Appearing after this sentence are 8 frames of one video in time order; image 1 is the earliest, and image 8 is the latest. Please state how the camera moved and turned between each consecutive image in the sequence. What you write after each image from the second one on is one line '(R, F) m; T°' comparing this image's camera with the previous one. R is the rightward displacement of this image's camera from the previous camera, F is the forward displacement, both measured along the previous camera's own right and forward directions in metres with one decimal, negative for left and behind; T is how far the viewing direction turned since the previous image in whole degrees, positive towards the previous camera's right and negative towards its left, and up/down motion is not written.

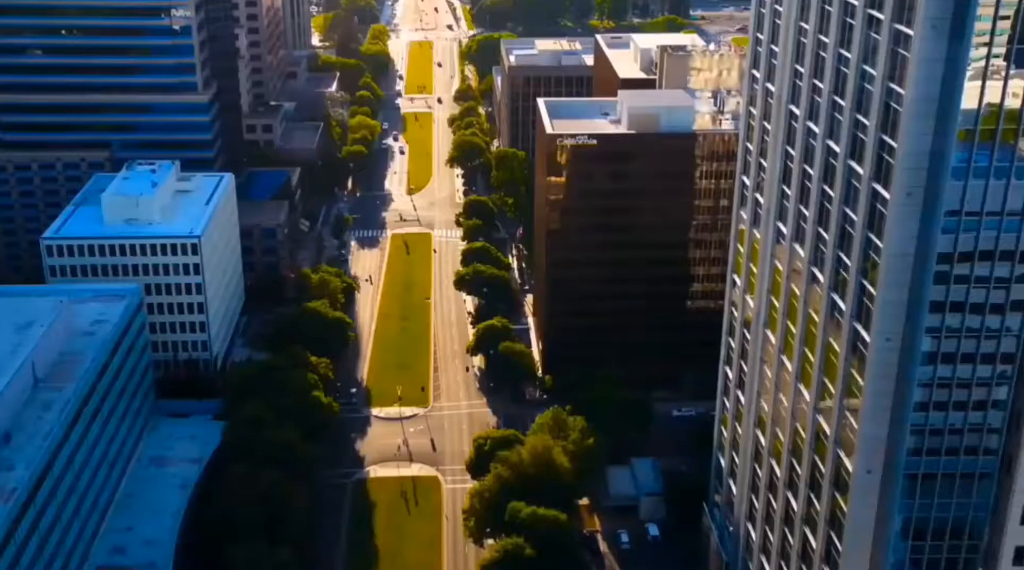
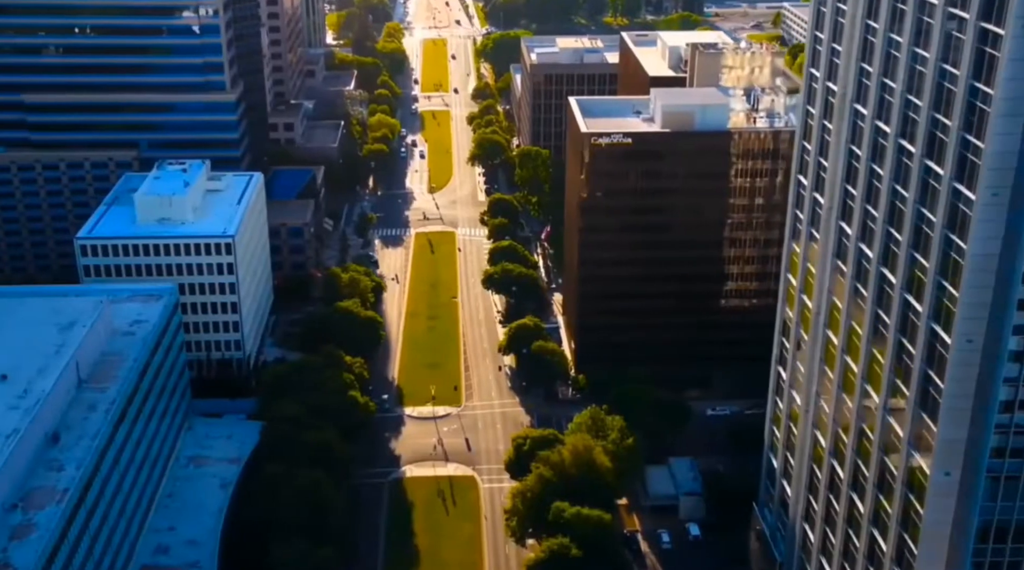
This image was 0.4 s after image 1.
(-4.3, +0.4) m; 0°
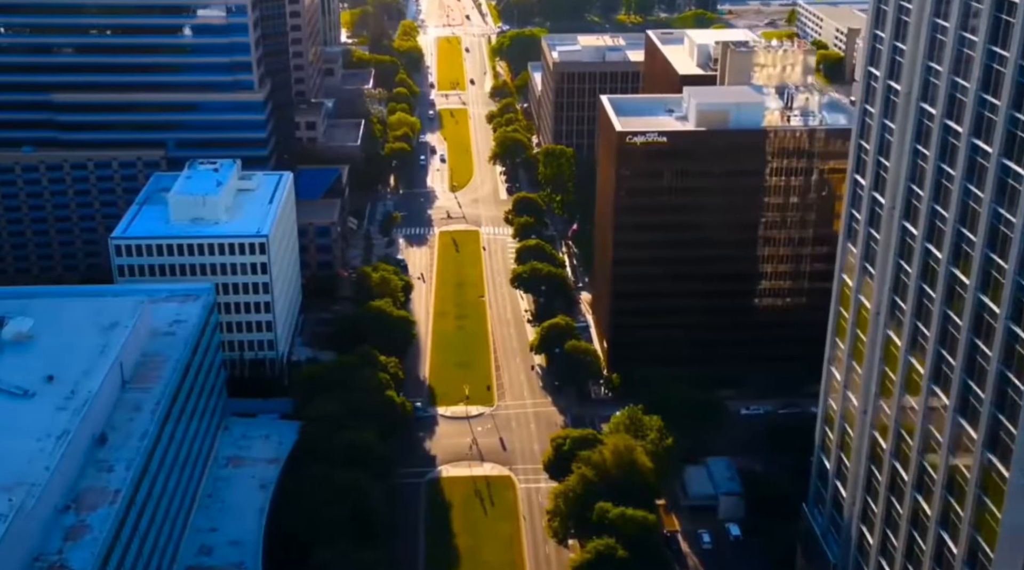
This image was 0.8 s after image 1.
(-4.3, +0.5) m; 0°
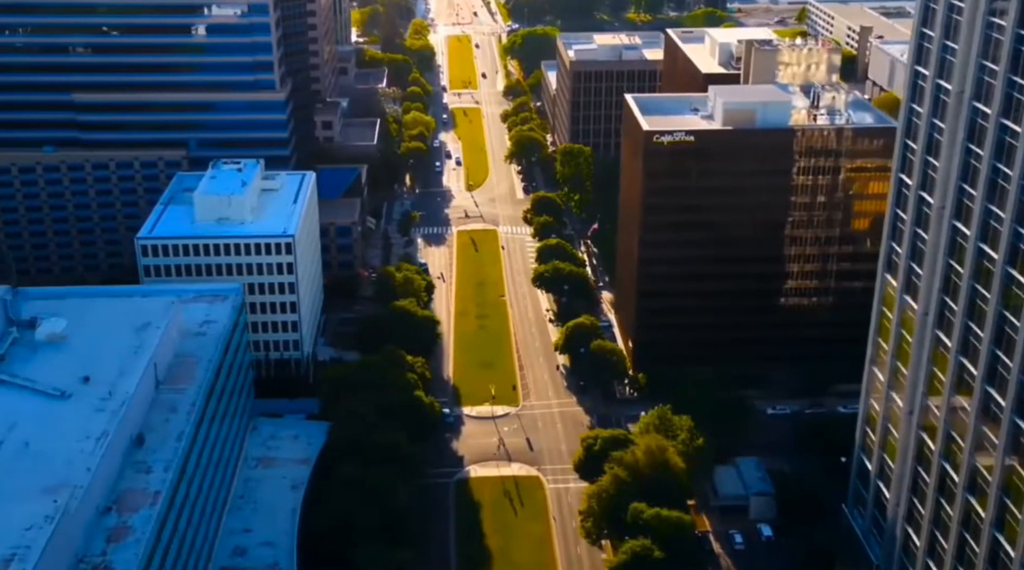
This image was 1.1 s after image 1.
(-3.5, +0.4) m; 0°
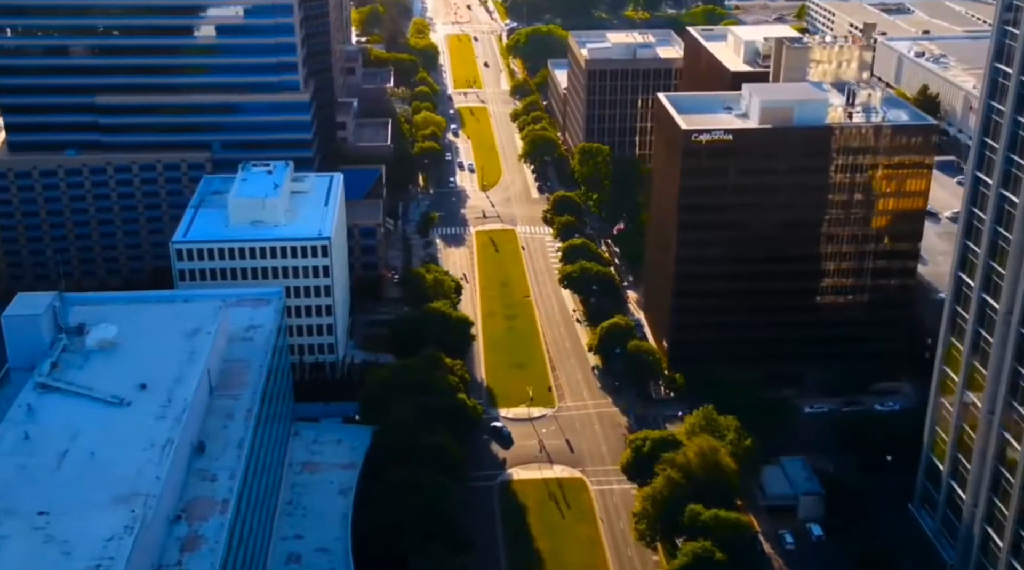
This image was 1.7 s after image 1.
(-7.7, +1.1) m; +1°
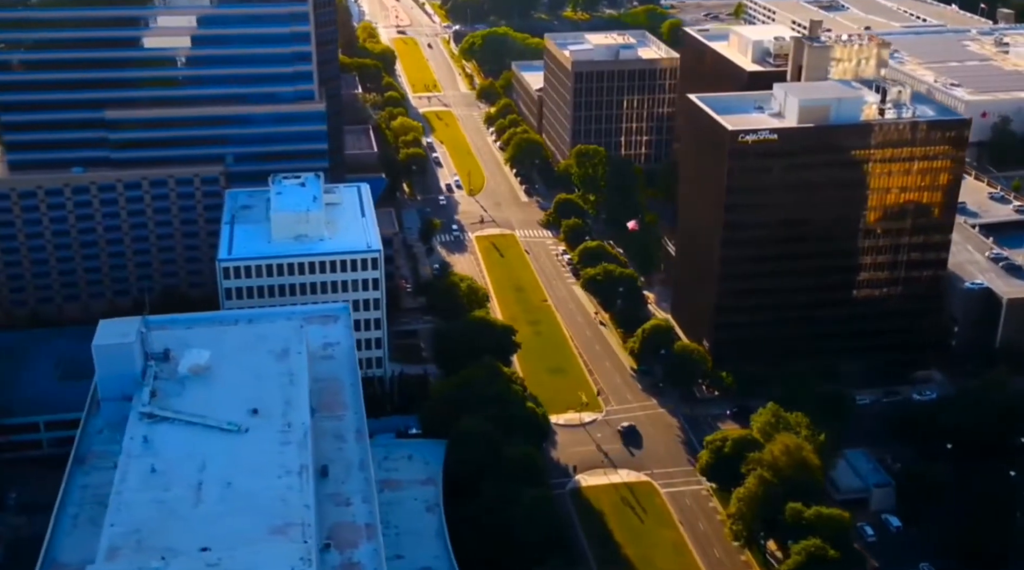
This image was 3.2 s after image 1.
(-20.4, +2.0) m; +5°
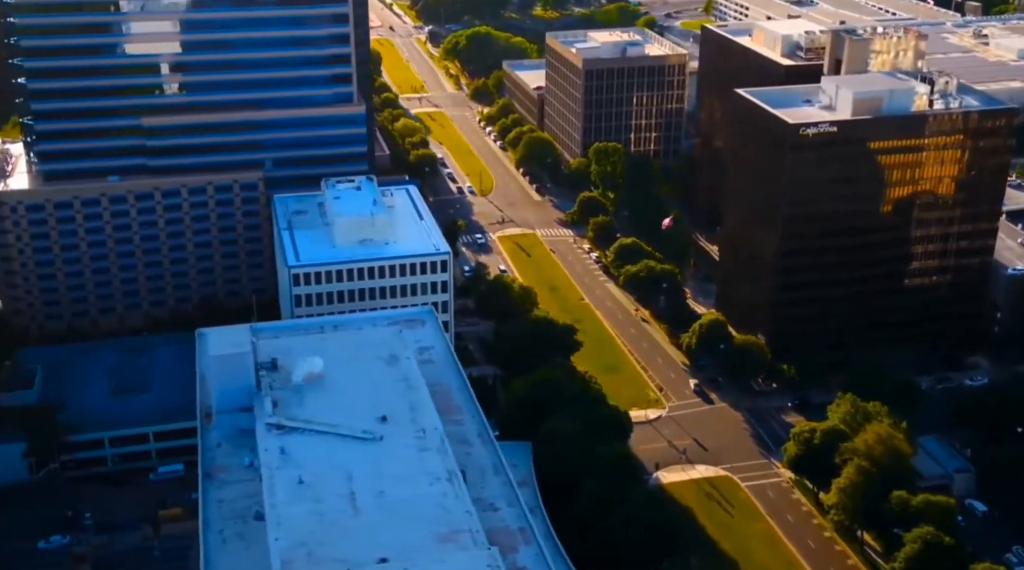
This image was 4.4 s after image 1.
(-17.9, +1.4) m; +3°
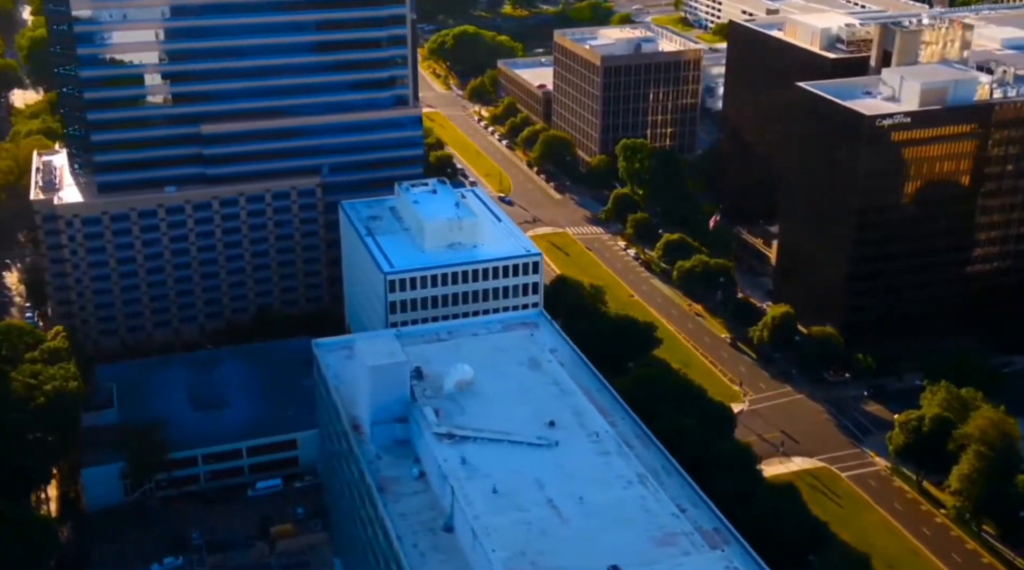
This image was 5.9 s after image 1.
(-21.5, +1.8) m; +4°
